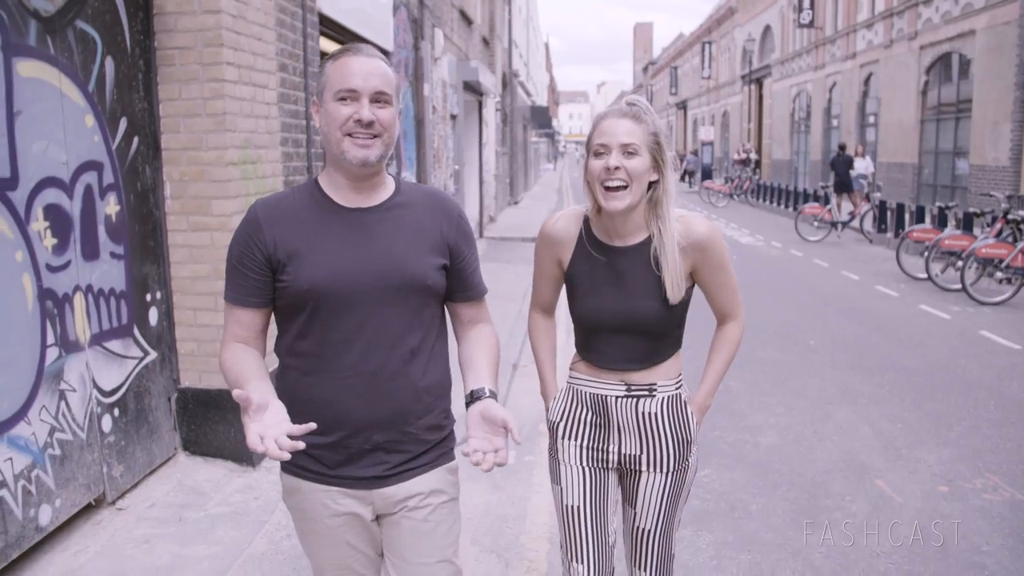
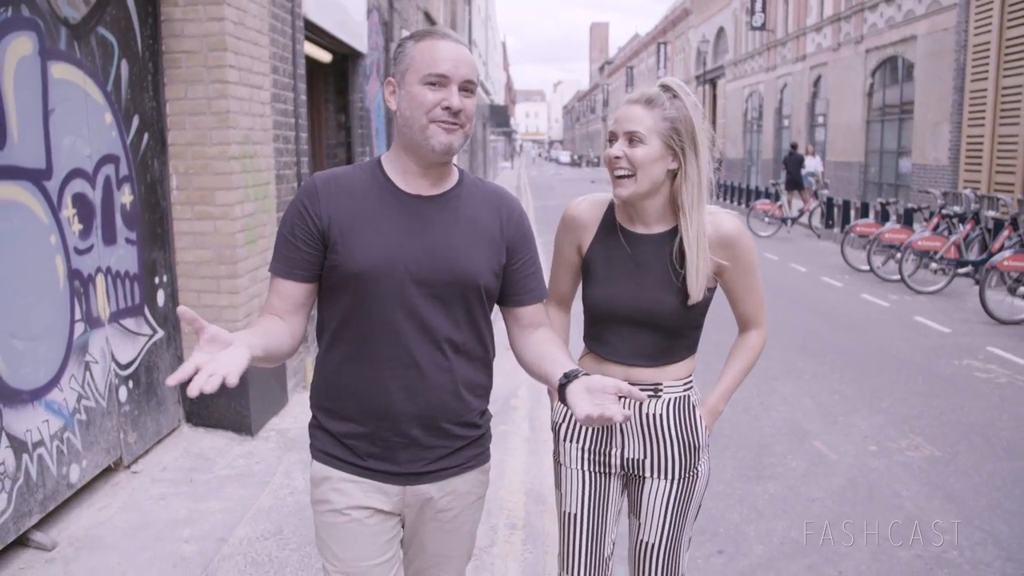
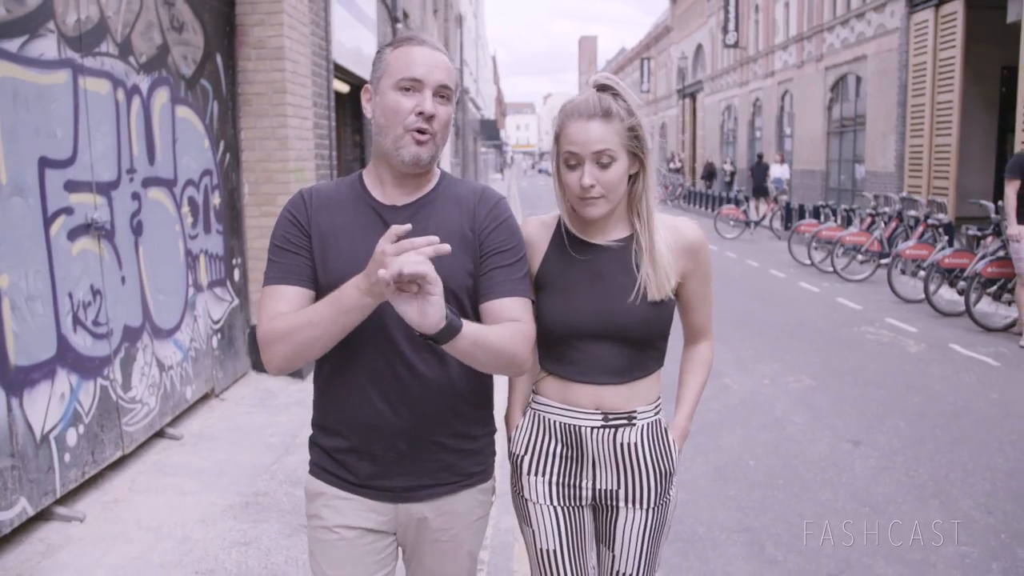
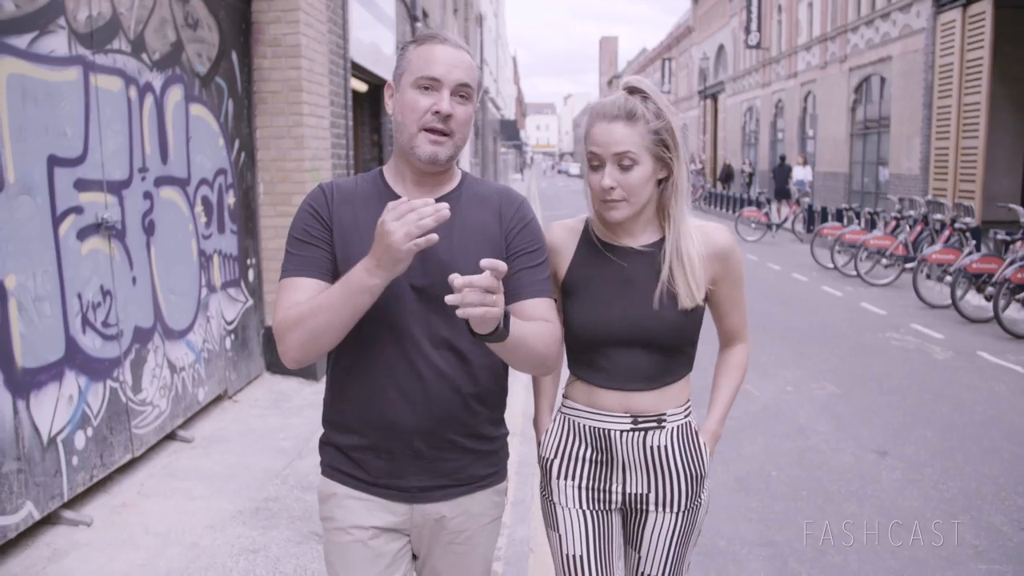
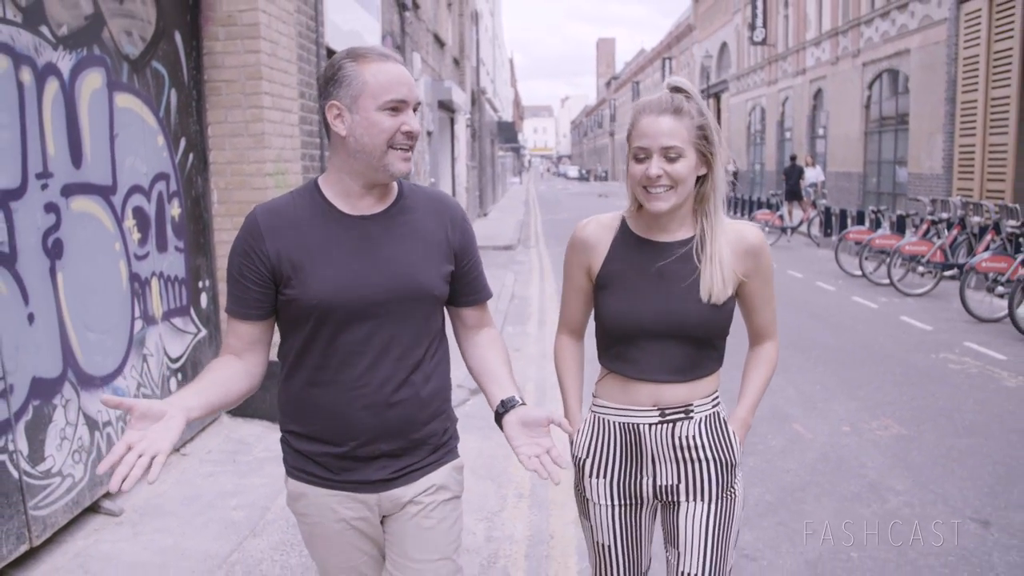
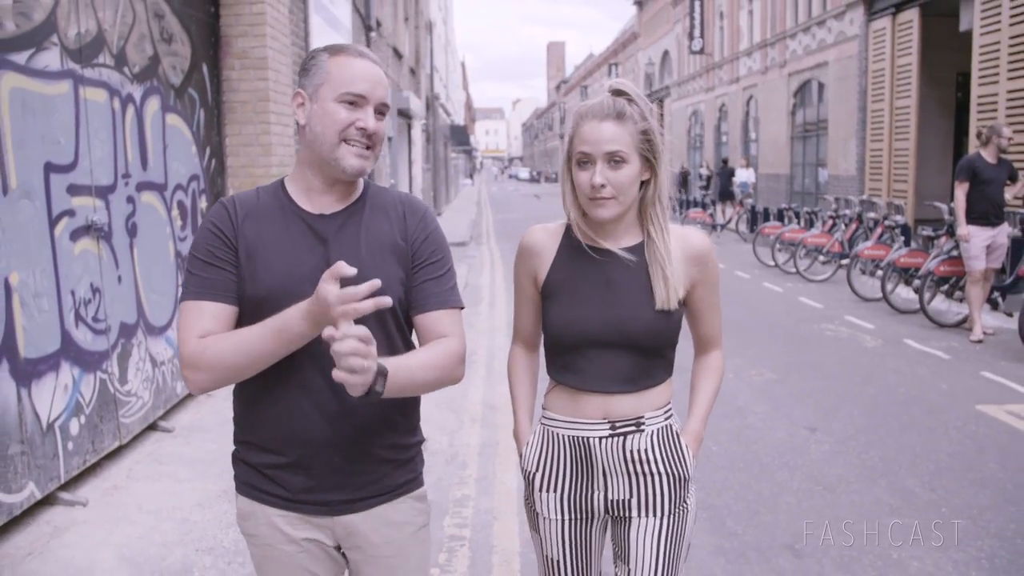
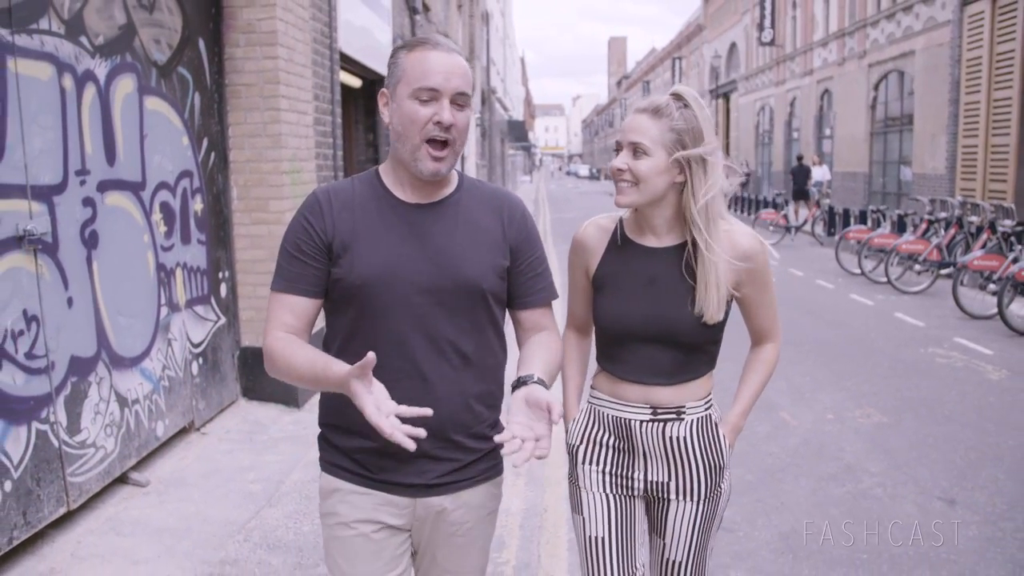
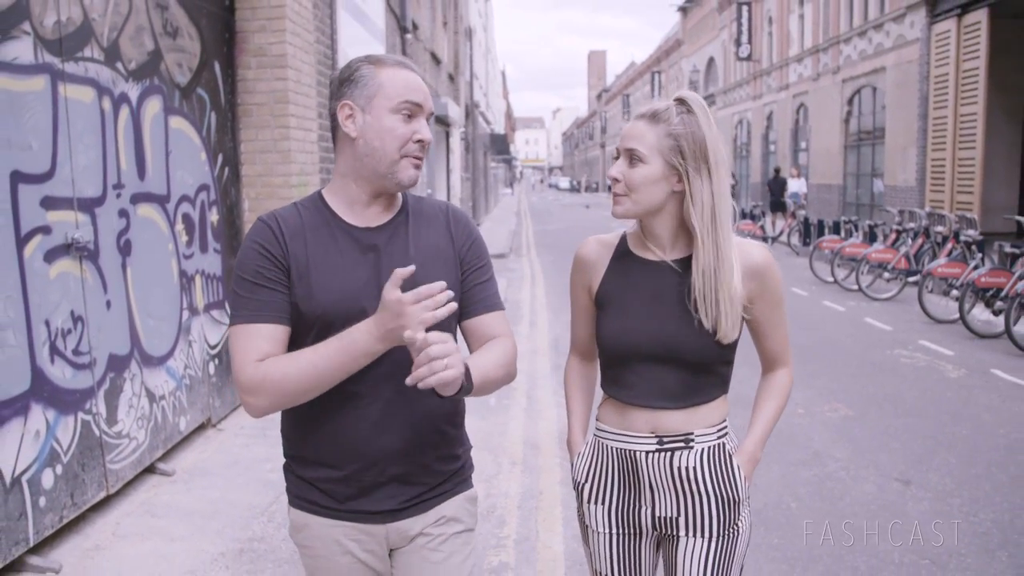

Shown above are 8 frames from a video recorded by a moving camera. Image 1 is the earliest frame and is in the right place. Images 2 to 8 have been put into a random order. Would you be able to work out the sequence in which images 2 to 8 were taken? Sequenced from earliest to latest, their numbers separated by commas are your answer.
2, 5, 7, 8, 4, 3, 6
